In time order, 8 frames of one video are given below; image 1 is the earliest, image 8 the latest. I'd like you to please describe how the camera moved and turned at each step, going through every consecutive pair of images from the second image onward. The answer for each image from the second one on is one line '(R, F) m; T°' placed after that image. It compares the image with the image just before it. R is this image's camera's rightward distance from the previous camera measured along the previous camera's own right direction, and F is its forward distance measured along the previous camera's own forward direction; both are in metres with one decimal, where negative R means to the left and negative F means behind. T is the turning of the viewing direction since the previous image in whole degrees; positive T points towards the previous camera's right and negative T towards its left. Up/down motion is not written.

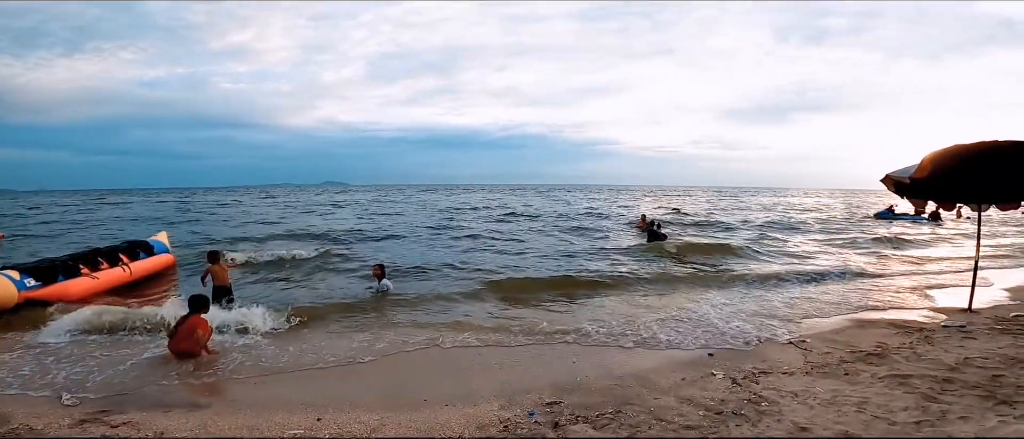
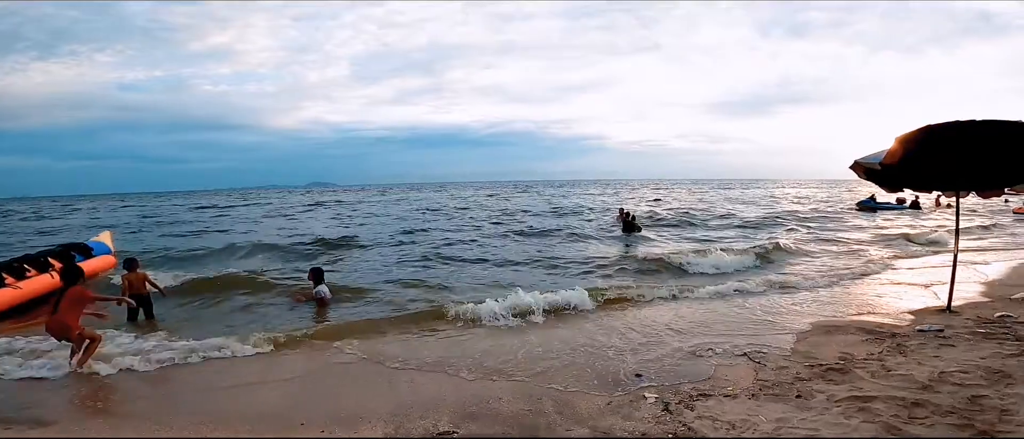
(+0.9, +0.9) m; +1°
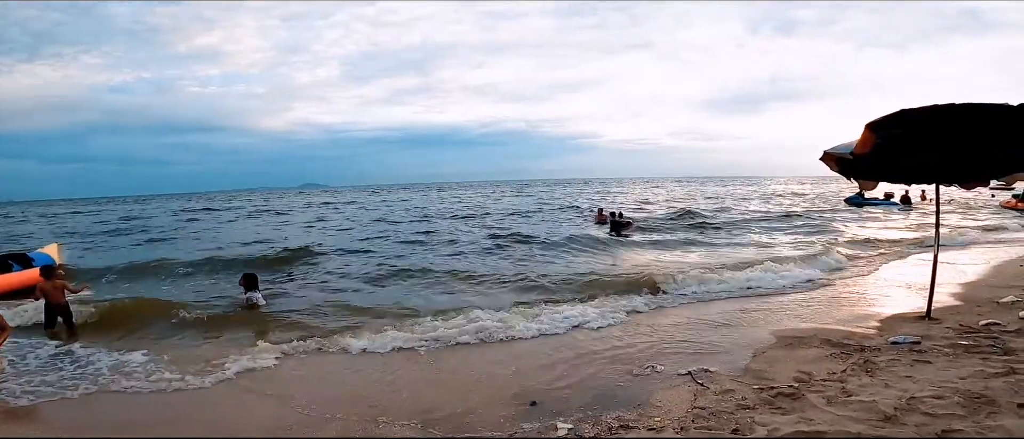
(+0.9, +0.8) m; 0°
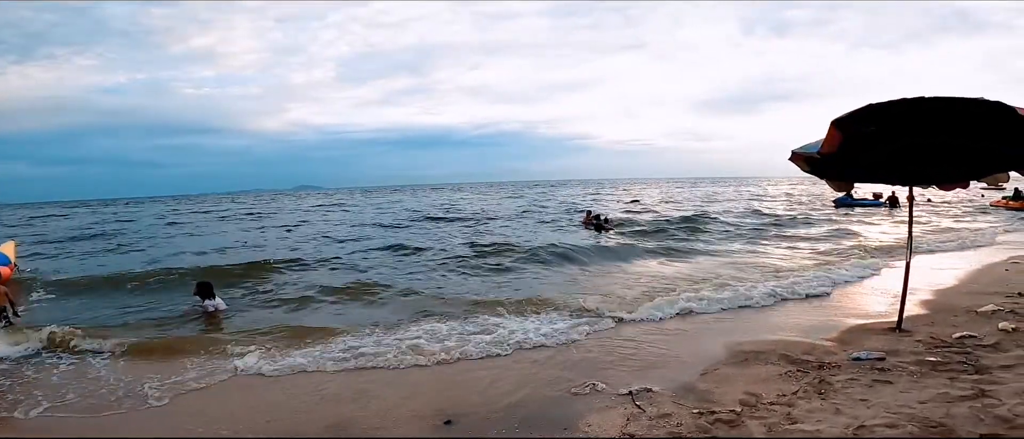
(+0.7, +0.5) m; 0°
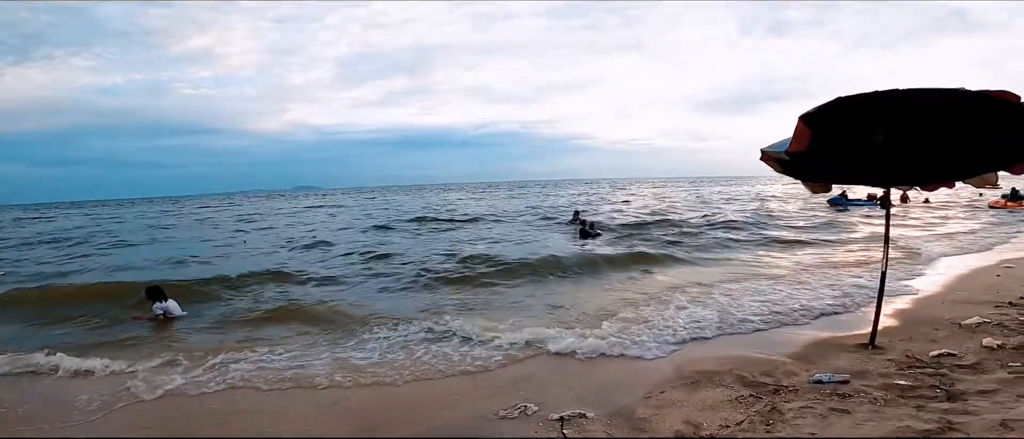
(+0.7, +0.5) m; 0°
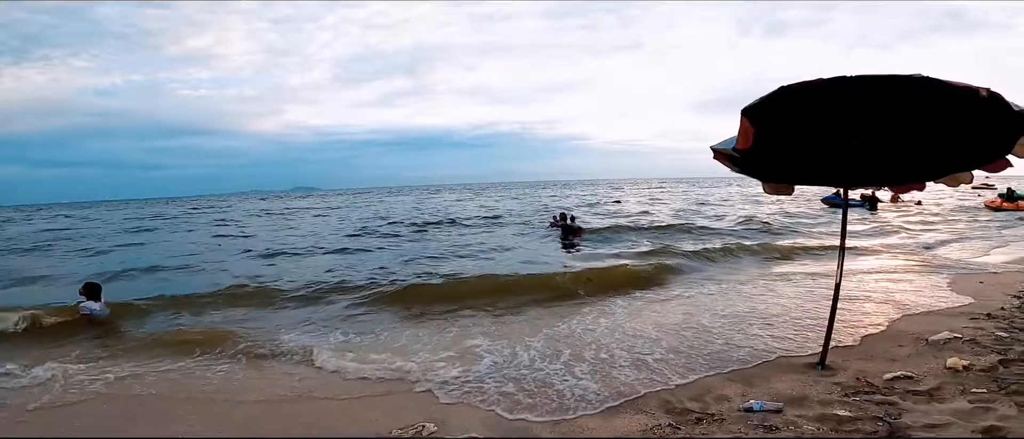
(+0.8, +0.5) m; 0°
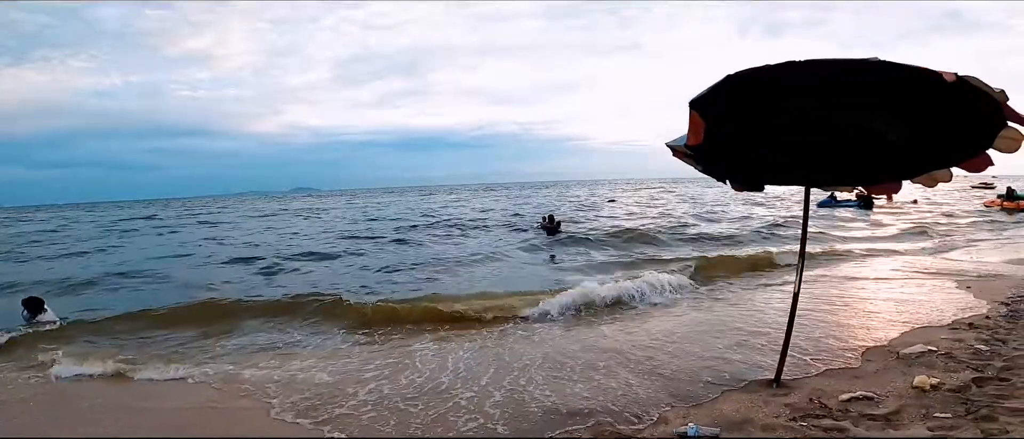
(+0.6, +0.4) m; 0°
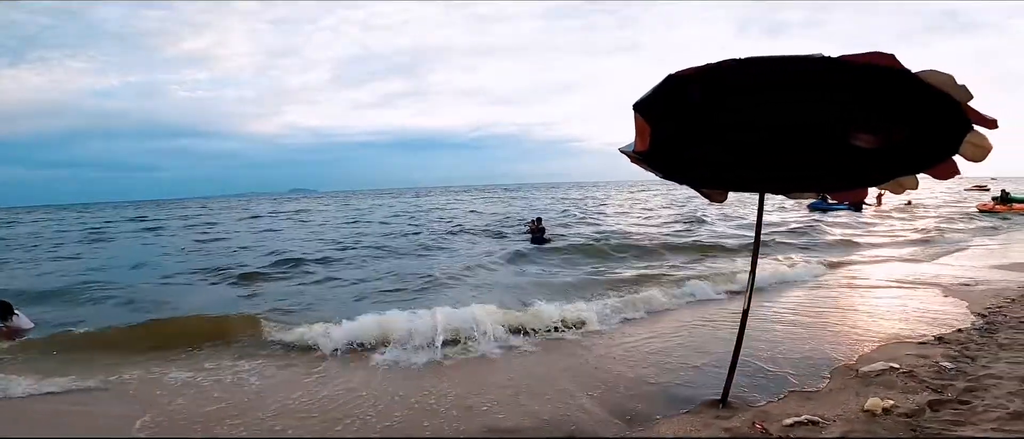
(+0.5, +0.2) m; 0°
